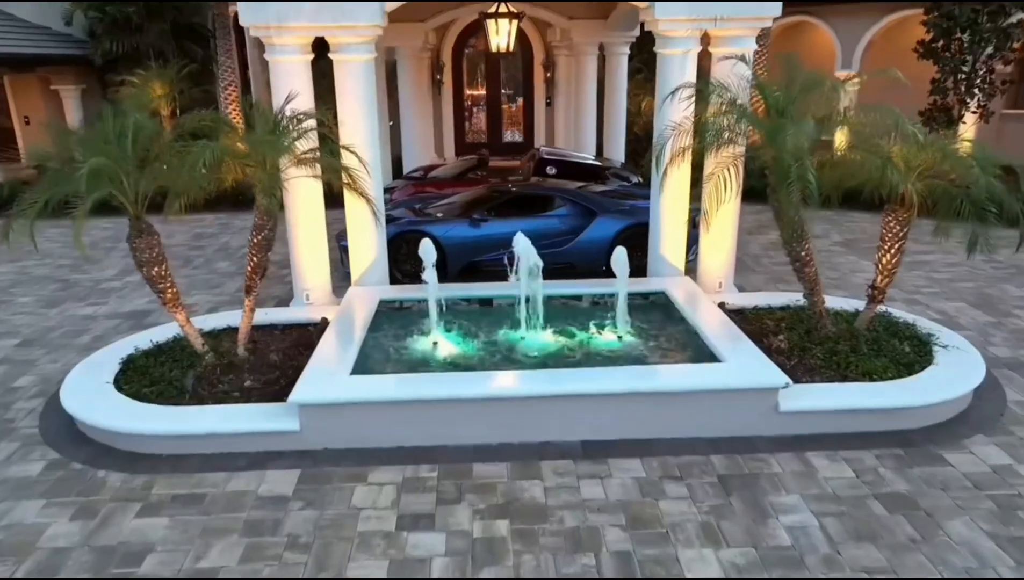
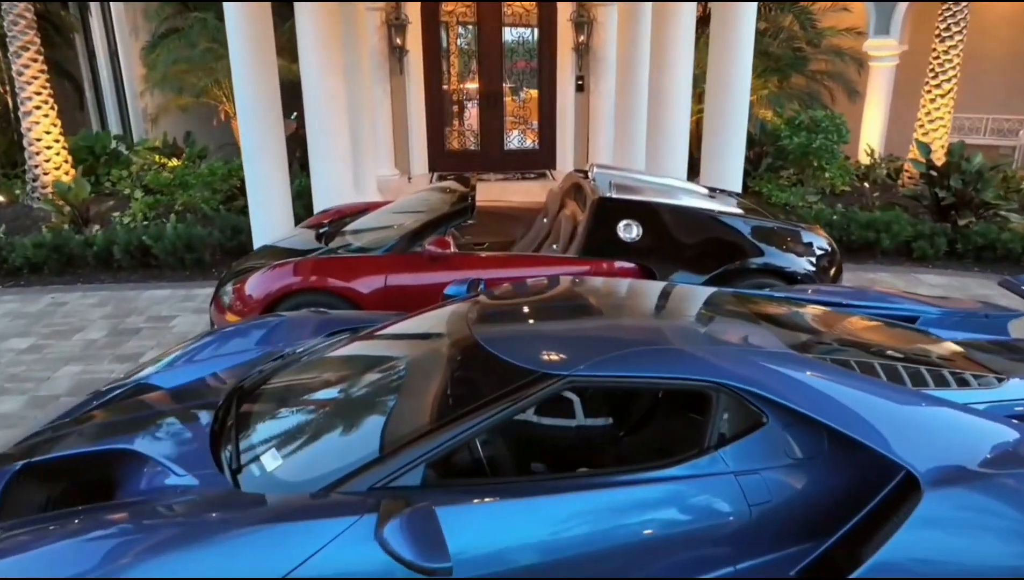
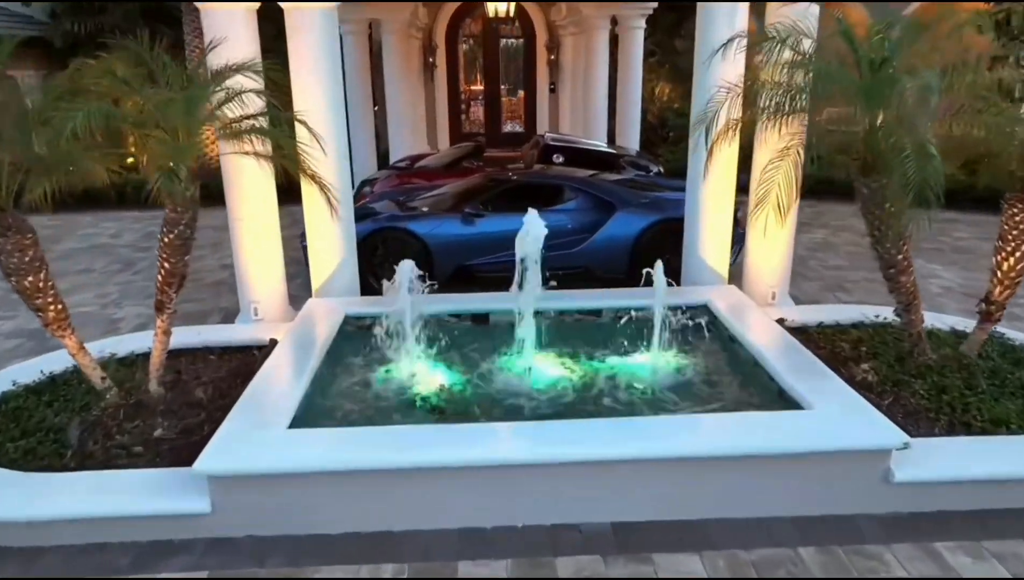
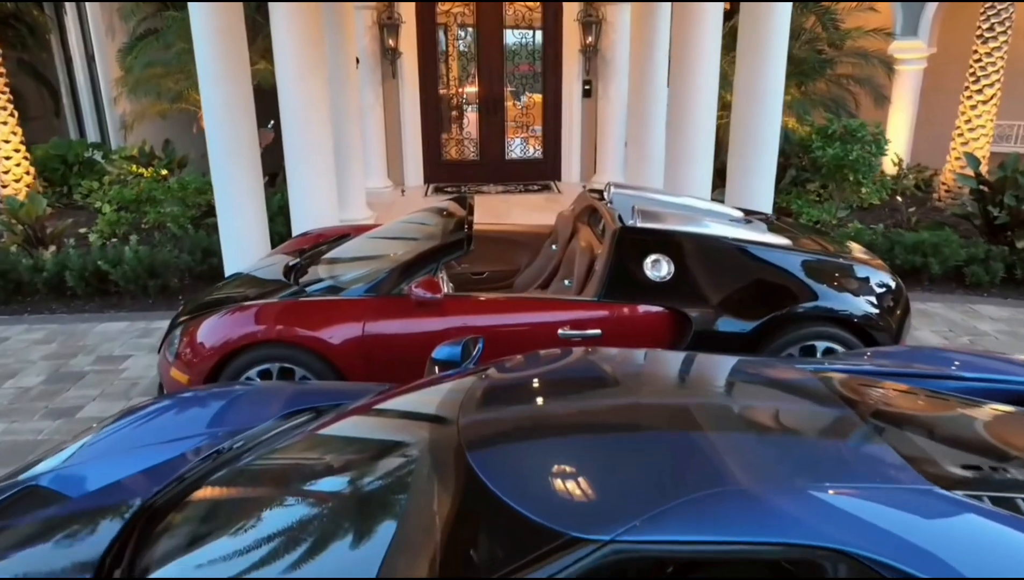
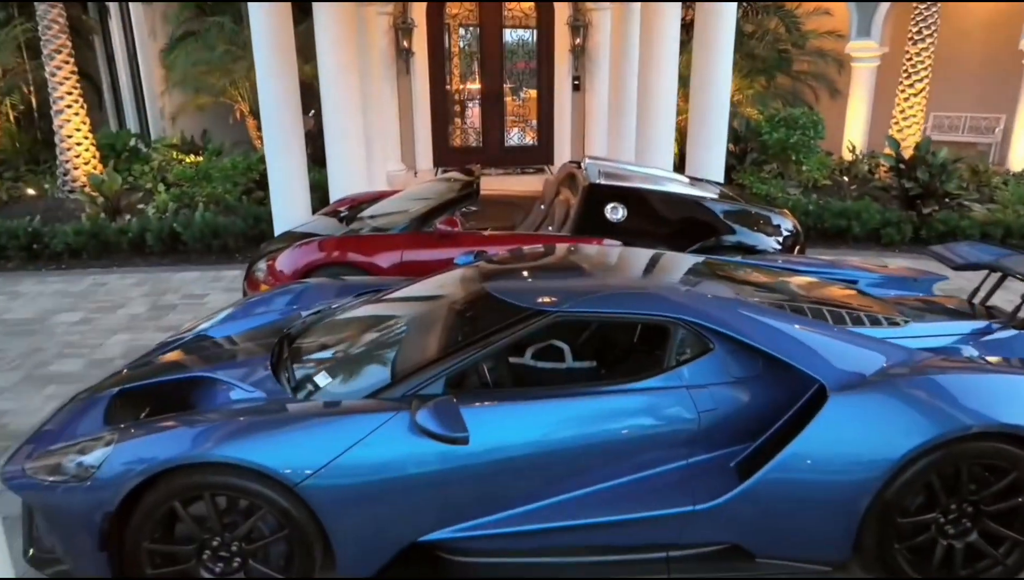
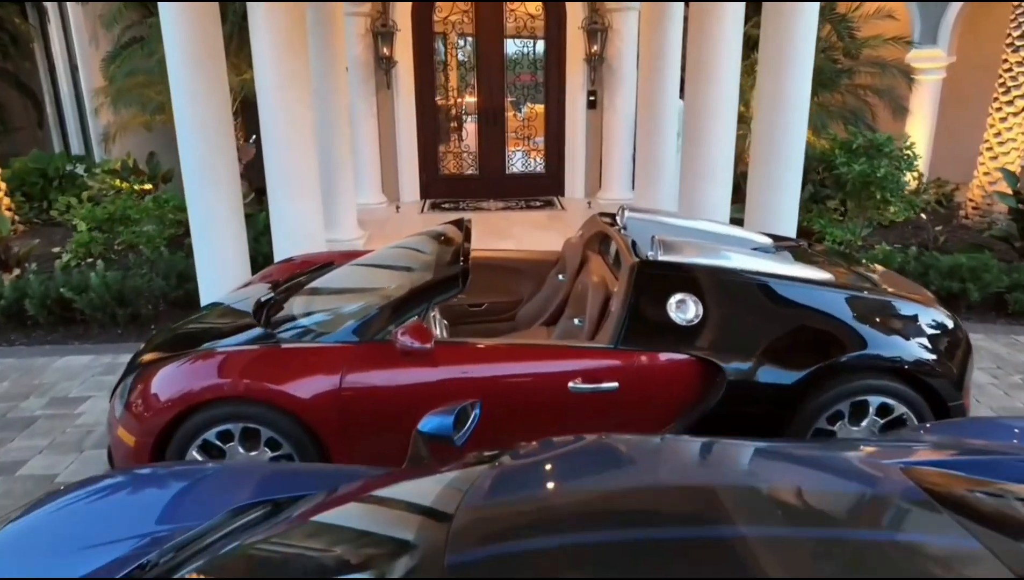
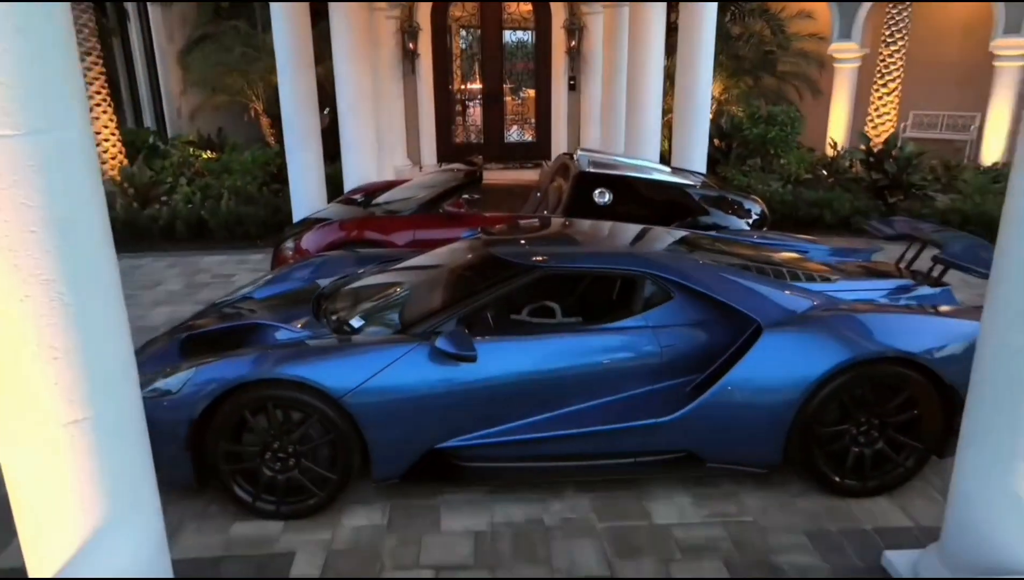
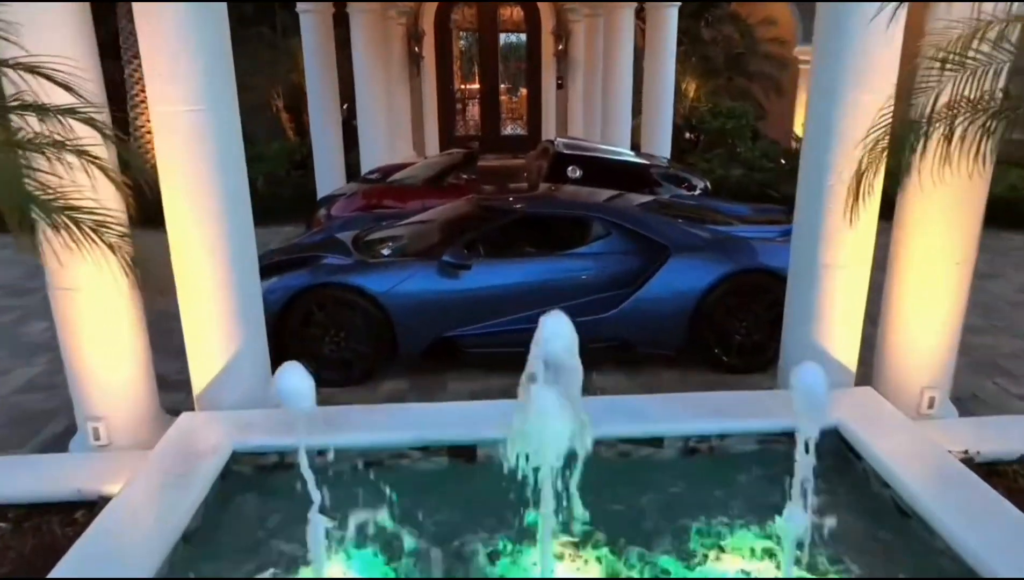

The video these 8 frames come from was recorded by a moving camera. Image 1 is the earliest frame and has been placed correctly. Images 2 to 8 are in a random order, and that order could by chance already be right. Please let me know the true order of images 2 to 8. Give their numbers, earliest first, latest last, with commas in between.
3, 8, 7, 5, 2, 4, 6
